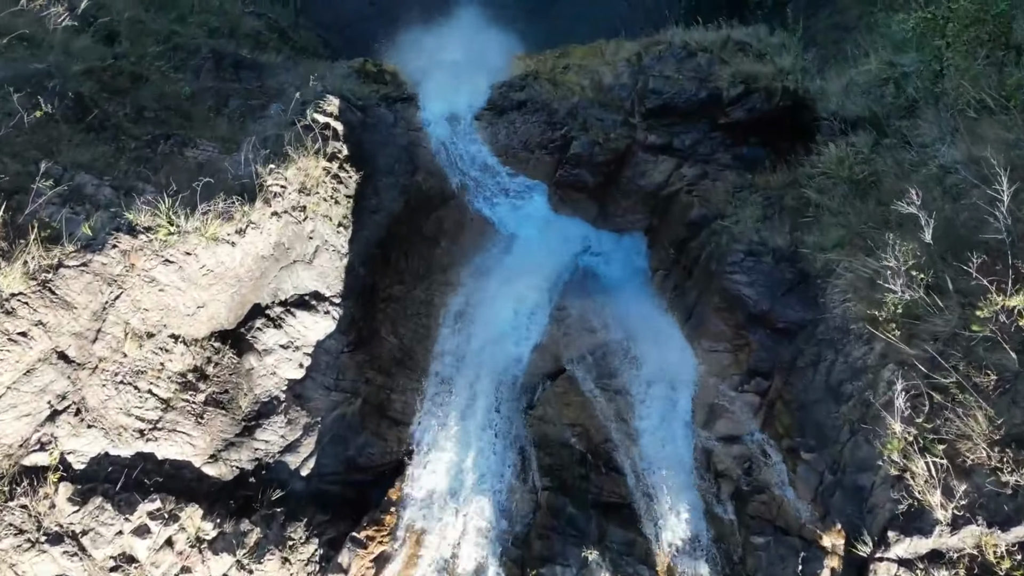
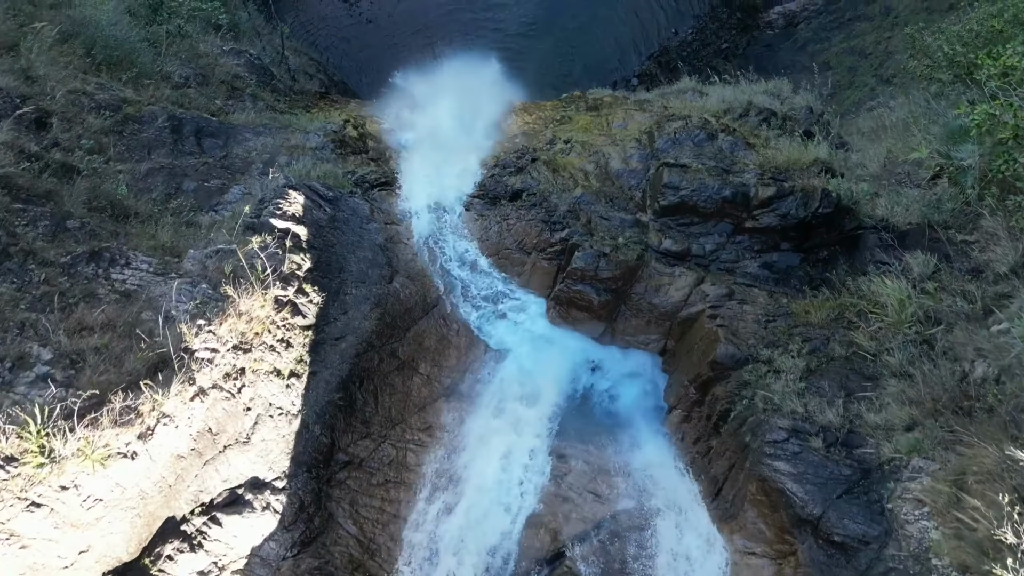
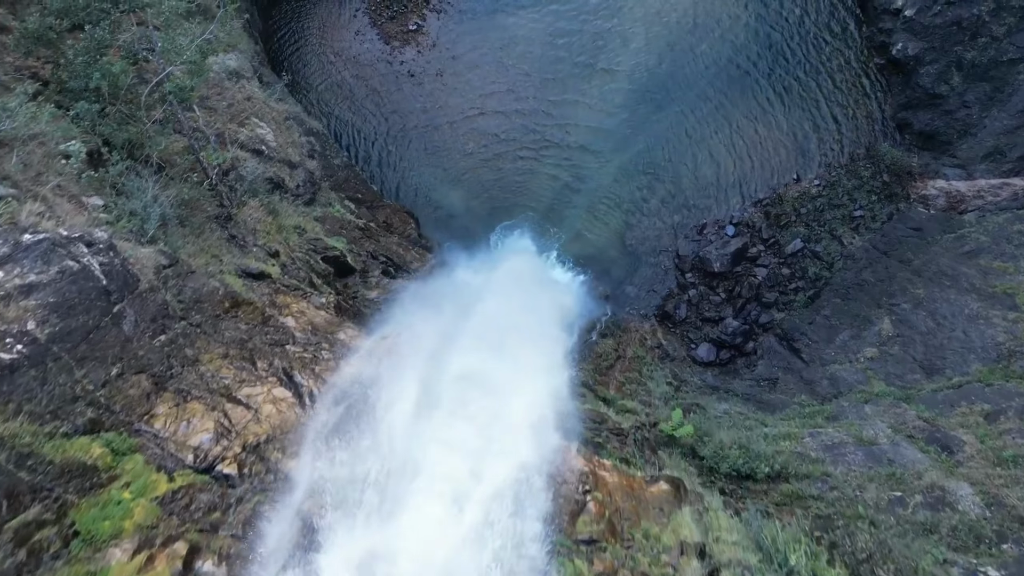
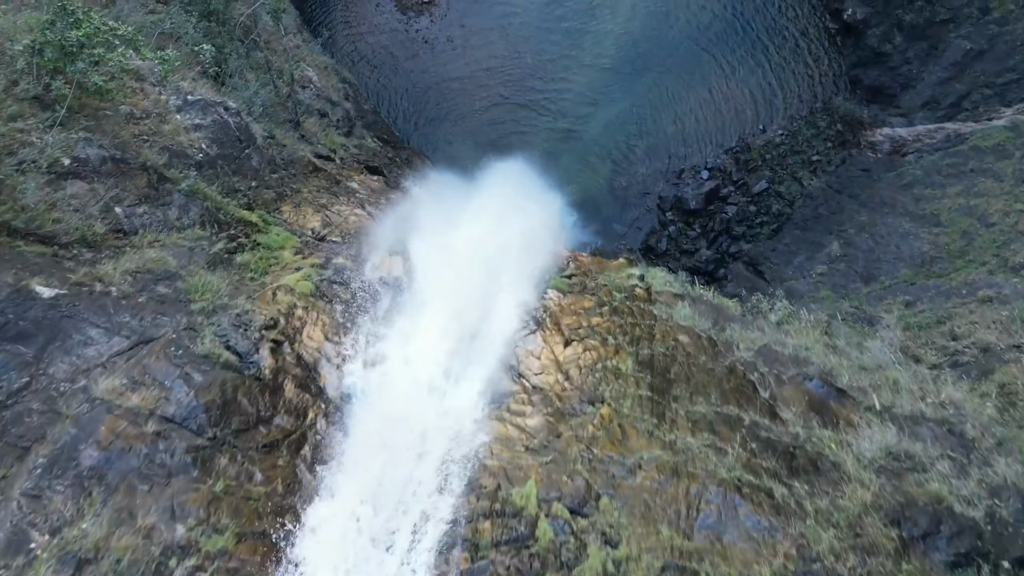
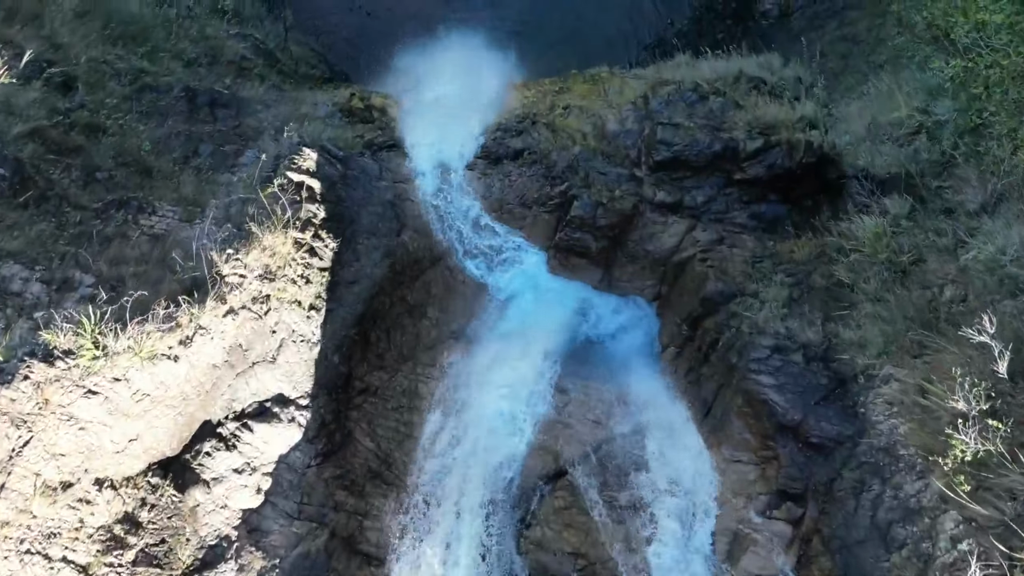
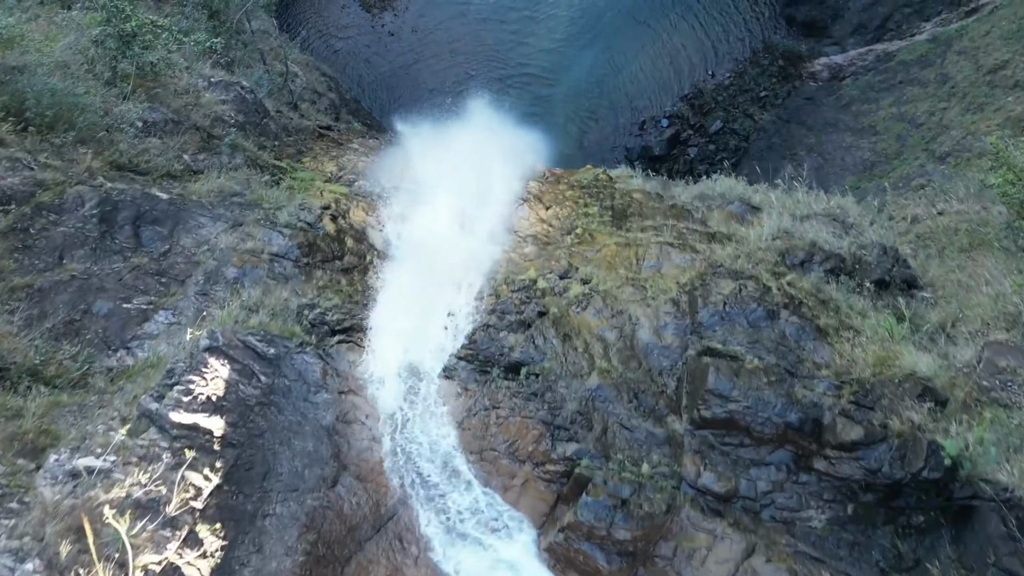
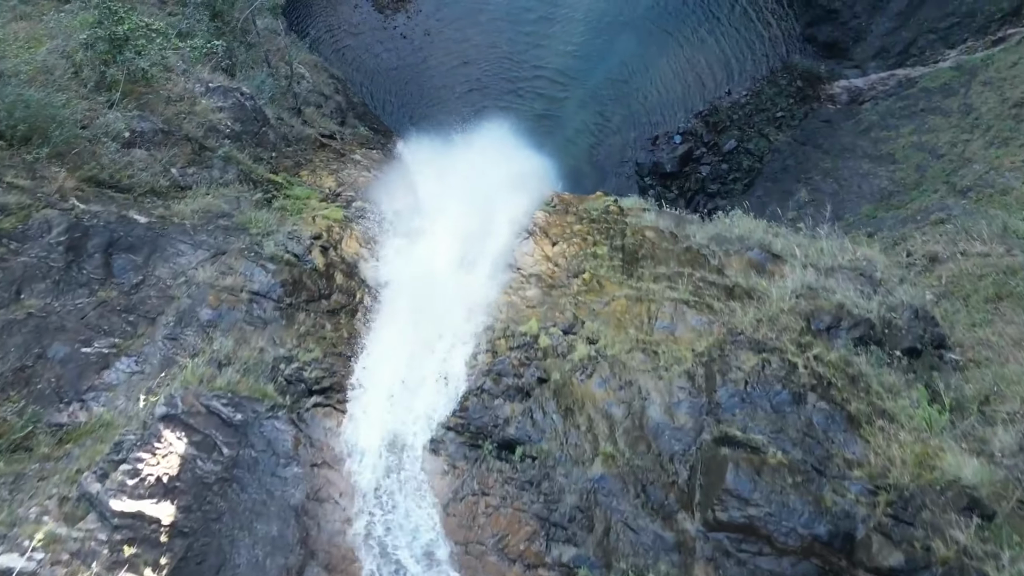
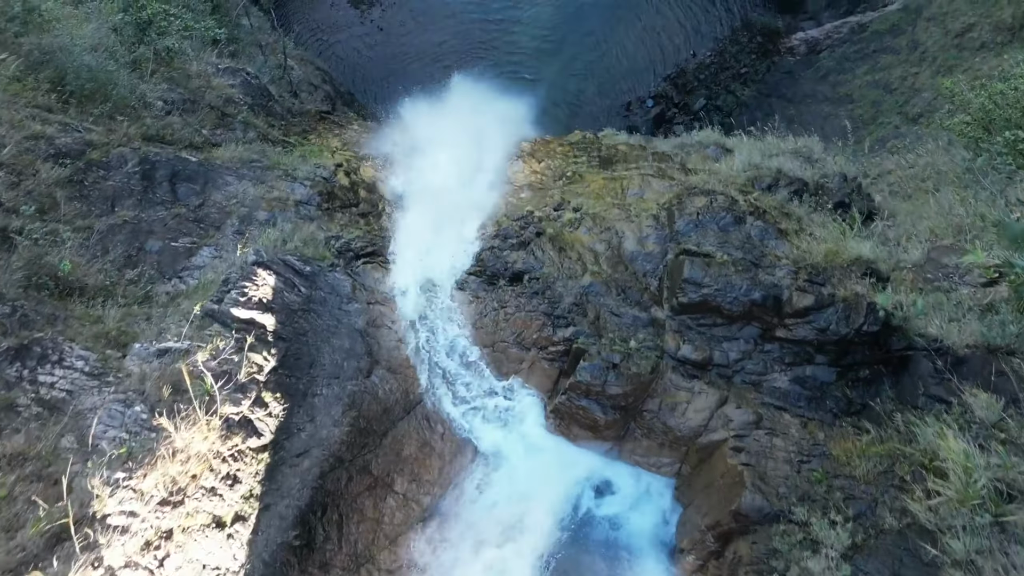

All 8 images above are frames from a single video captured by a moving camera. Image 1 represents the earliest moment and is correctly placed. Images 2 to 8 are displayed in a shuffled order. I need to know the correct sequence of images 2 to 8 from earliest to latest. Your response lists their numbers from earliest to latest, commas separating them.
5, 2, 8, 6, 7, 4, 3
